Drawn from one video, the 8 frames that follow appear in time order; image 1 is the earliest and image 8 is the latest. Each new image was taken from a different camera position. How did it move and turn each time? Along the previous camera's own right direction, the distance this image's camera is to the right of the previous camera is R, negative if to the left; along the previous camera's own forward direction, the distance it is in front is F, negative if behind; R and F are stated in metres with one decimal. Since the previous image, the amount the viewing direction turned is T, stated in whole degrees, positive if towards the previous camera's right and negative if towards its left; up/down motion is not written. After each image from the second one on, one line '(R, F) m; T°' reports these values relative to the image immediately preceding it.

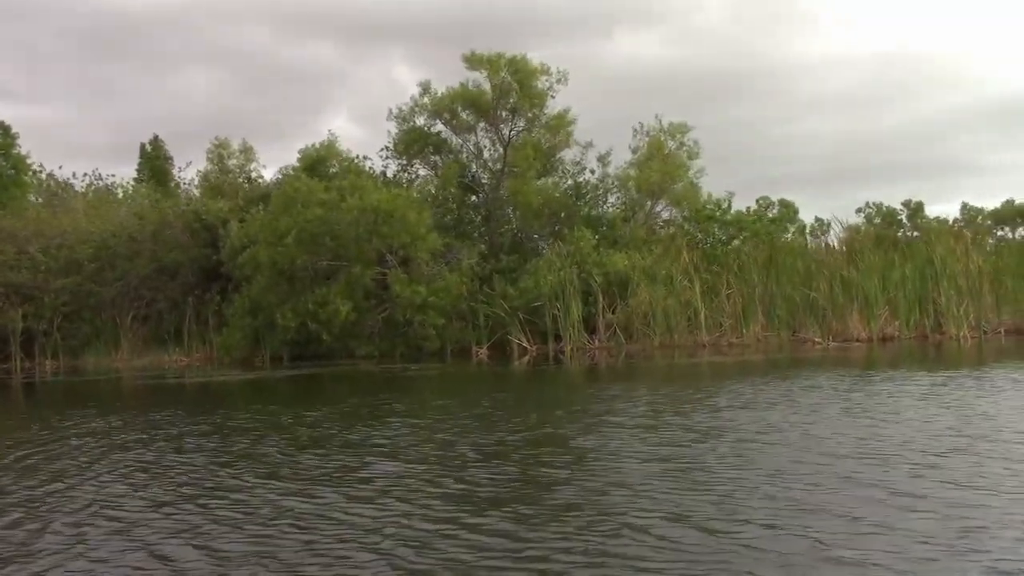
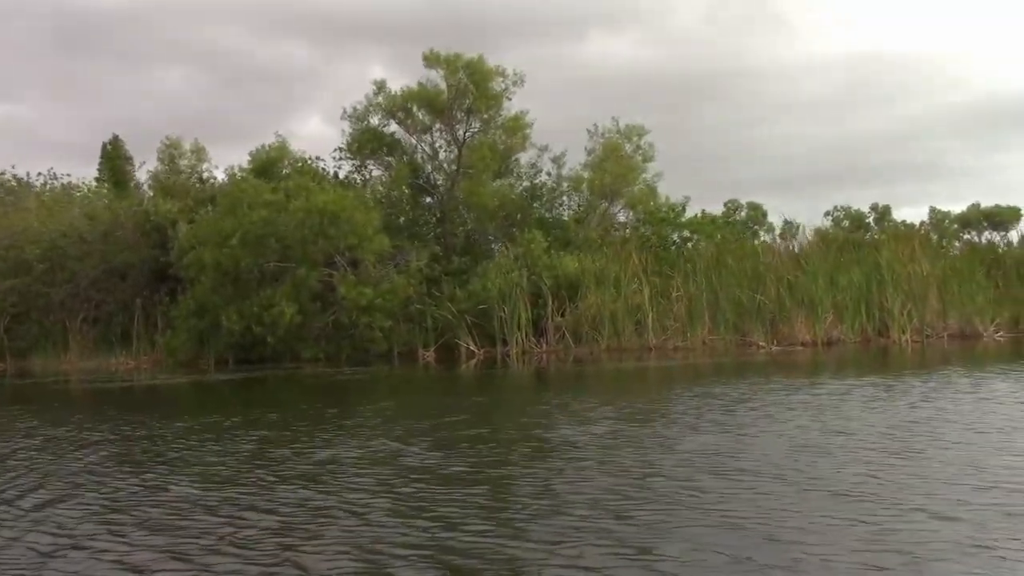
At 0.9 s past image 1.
(+0.5, +0.2) m; +1°
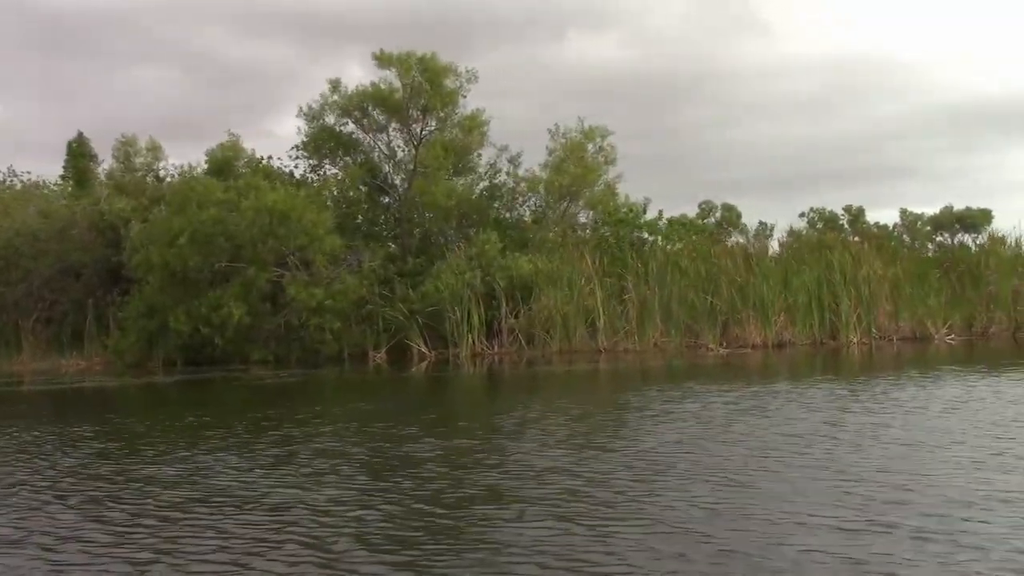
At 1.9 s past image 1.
(+0.5, +0.2) m; +1°
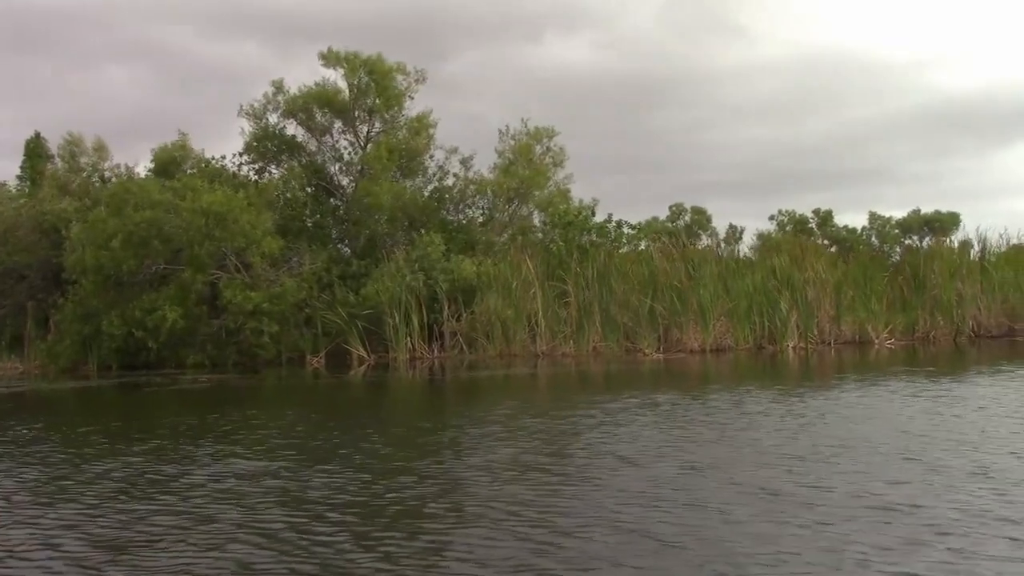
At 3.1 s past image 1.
(+0.7, +0.3) m; +1°
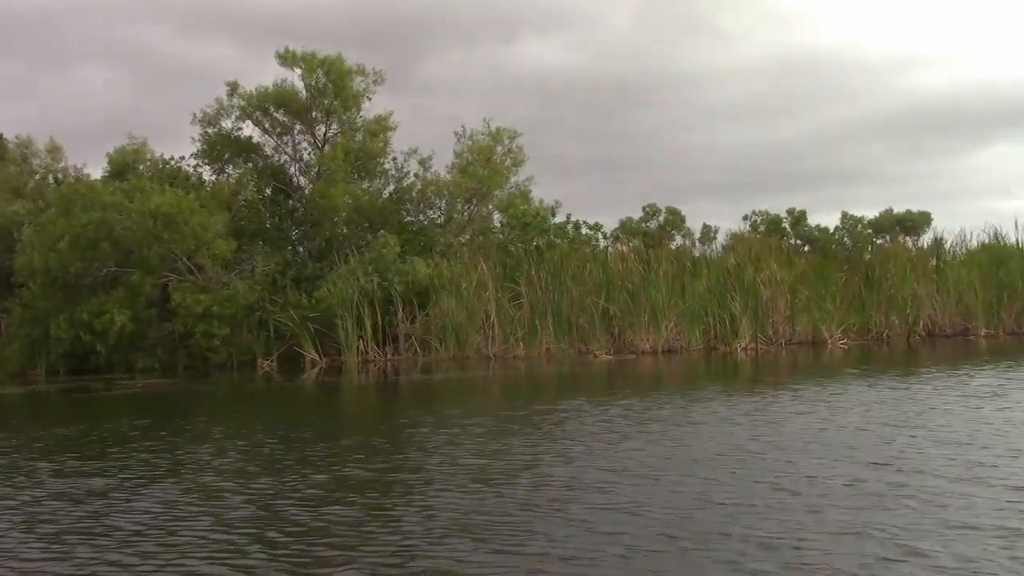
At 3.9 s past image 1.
(+0.5, +0.2) m; +1°
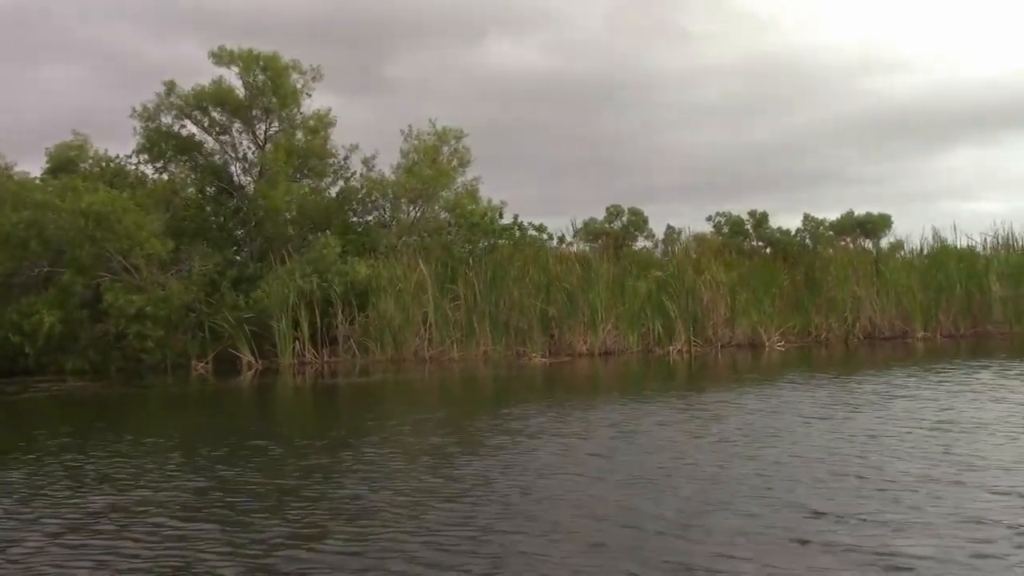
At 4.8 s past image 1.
(+0.5, +0.2) m; +2°
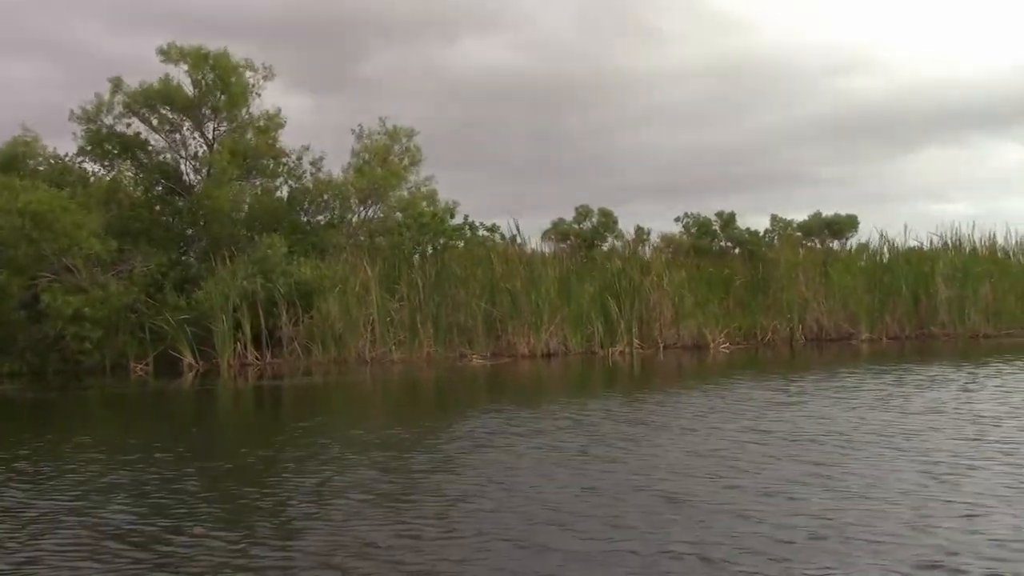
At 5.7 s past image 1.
(+0.5, +0.2) m; +1°
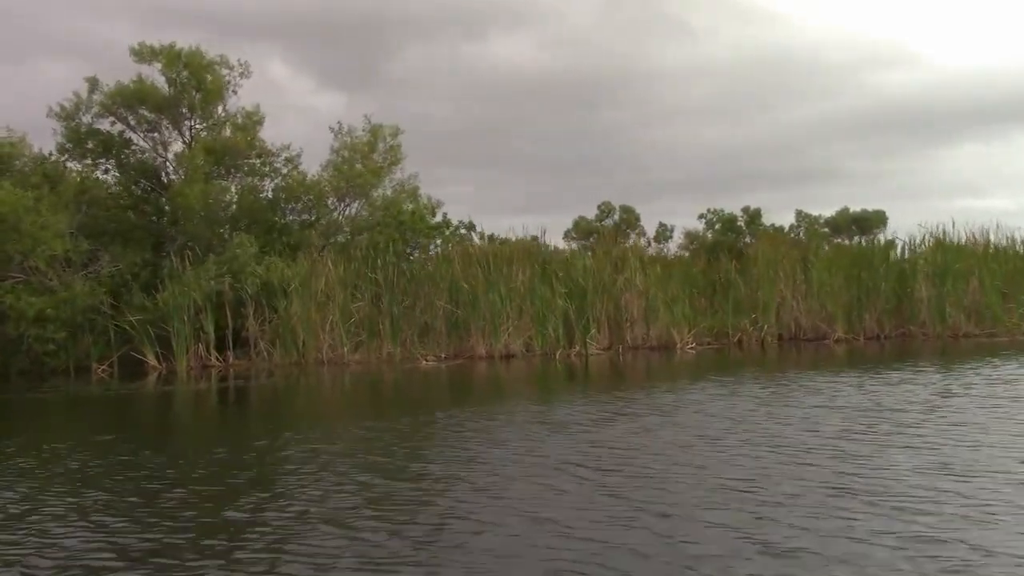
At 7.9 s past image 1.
(+1.2, +0.4) m; -2°
